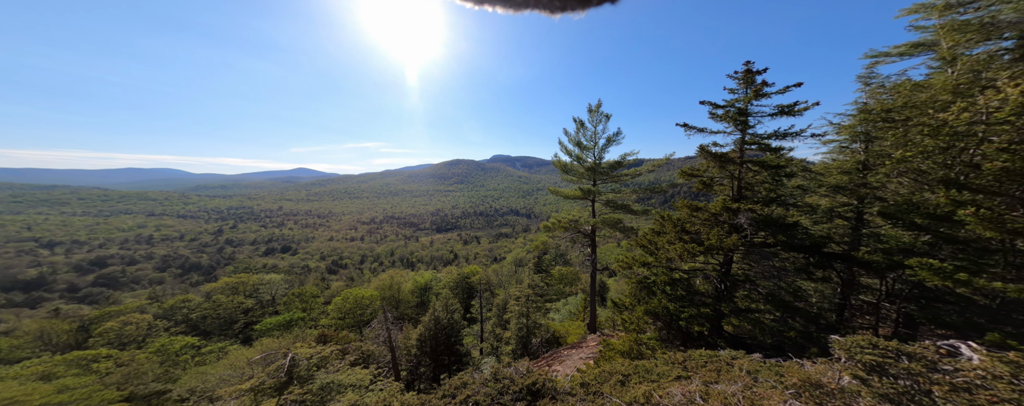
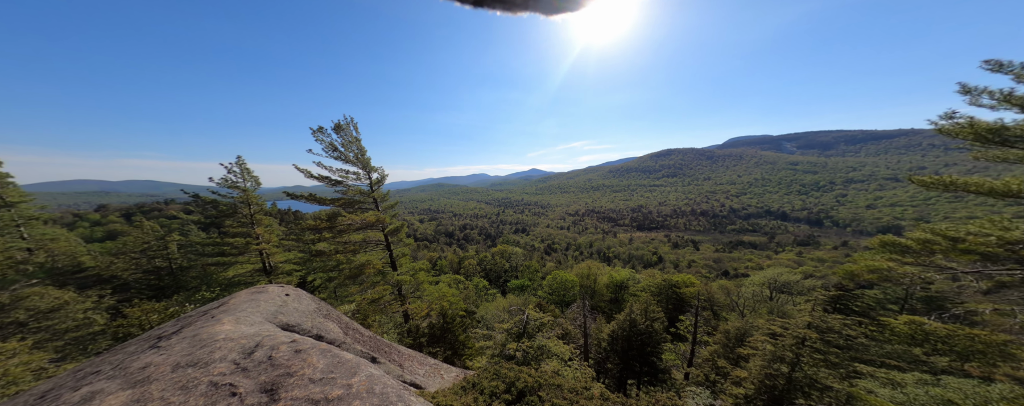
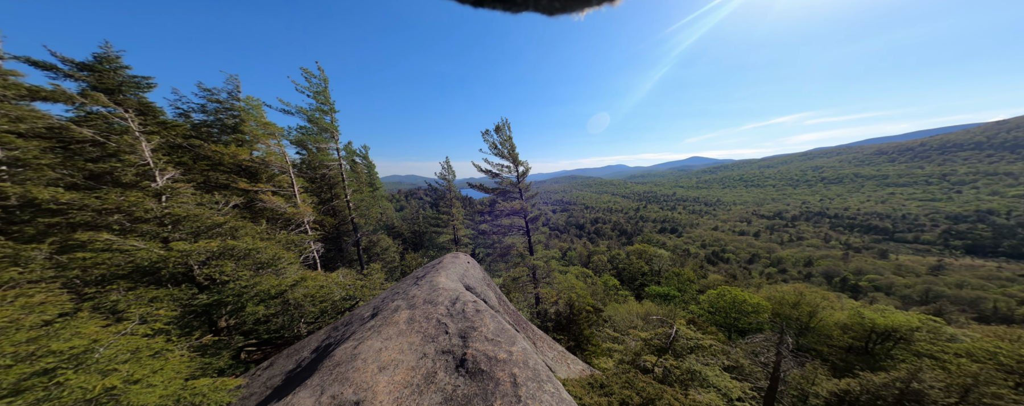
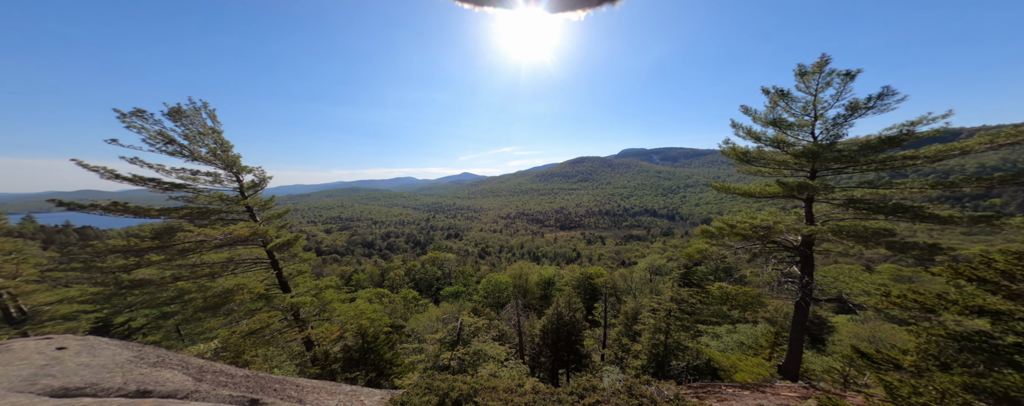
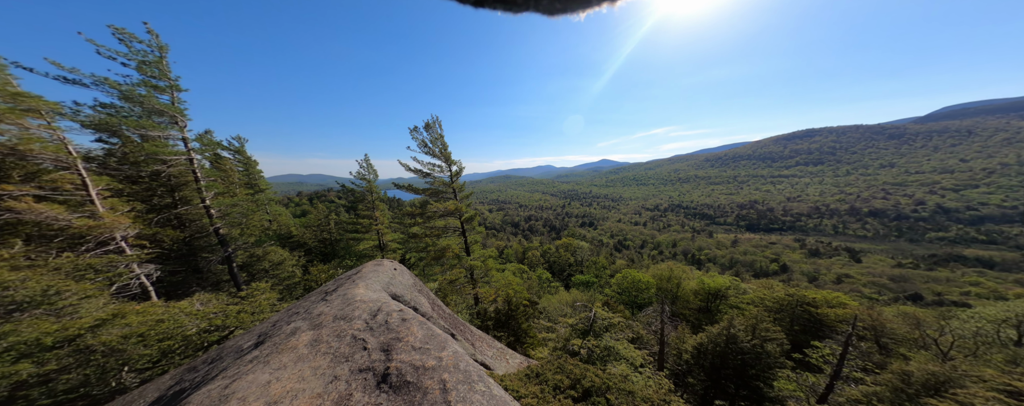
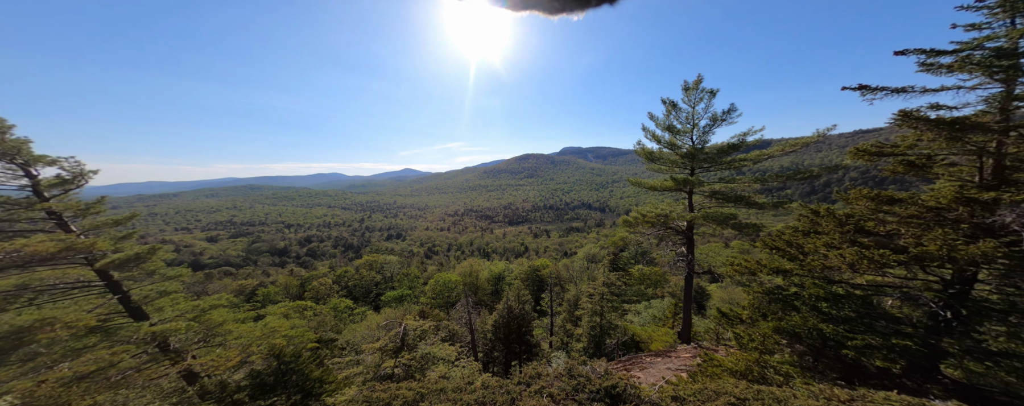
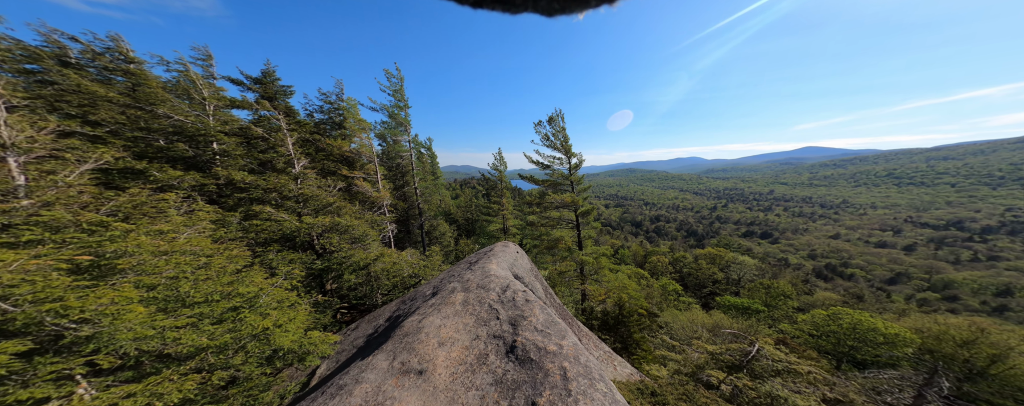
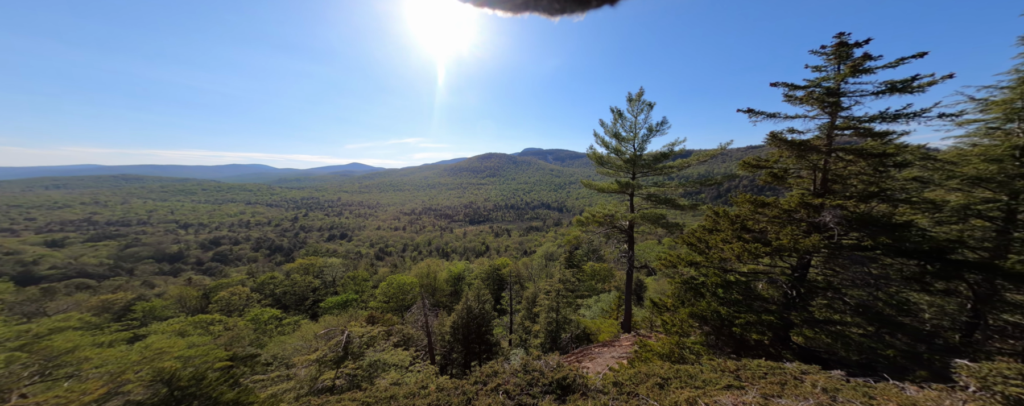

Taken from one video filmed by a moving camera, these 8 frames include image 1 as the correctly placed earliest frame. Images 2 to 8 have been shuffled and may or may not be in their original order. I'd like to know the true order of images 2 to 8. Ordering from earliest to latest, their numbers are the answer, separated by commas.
8, 6, 4, 2, 5, 3, 7
